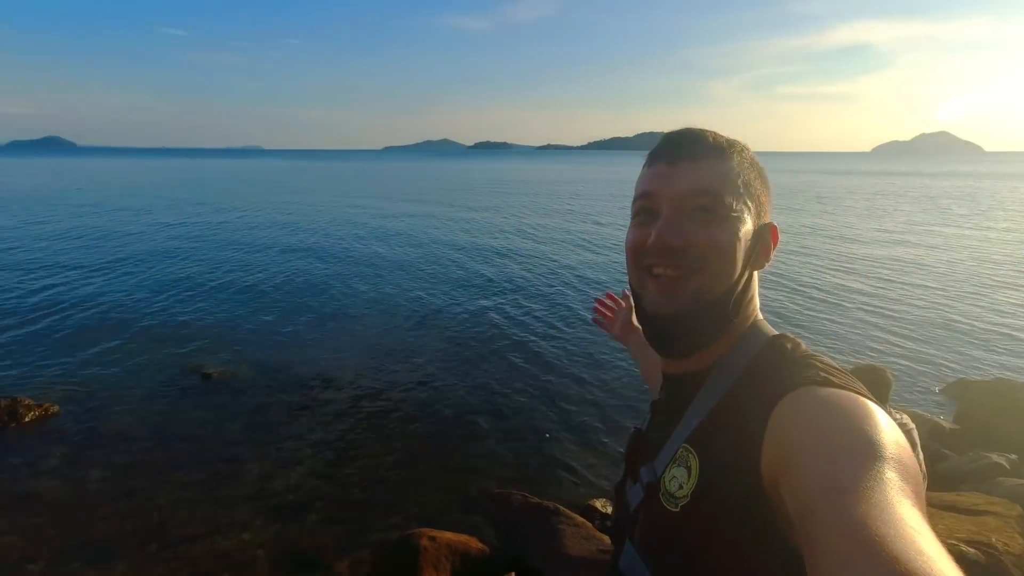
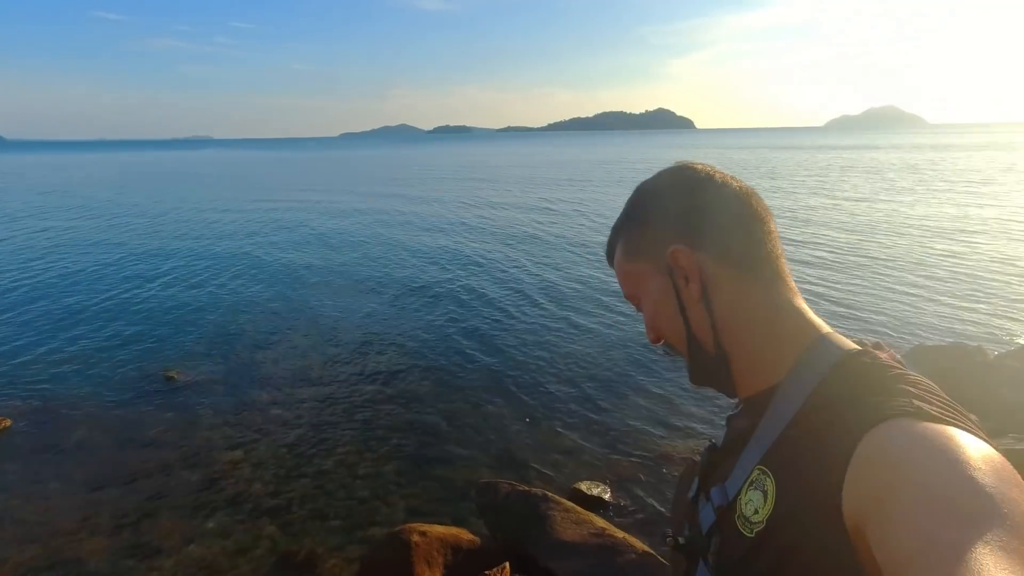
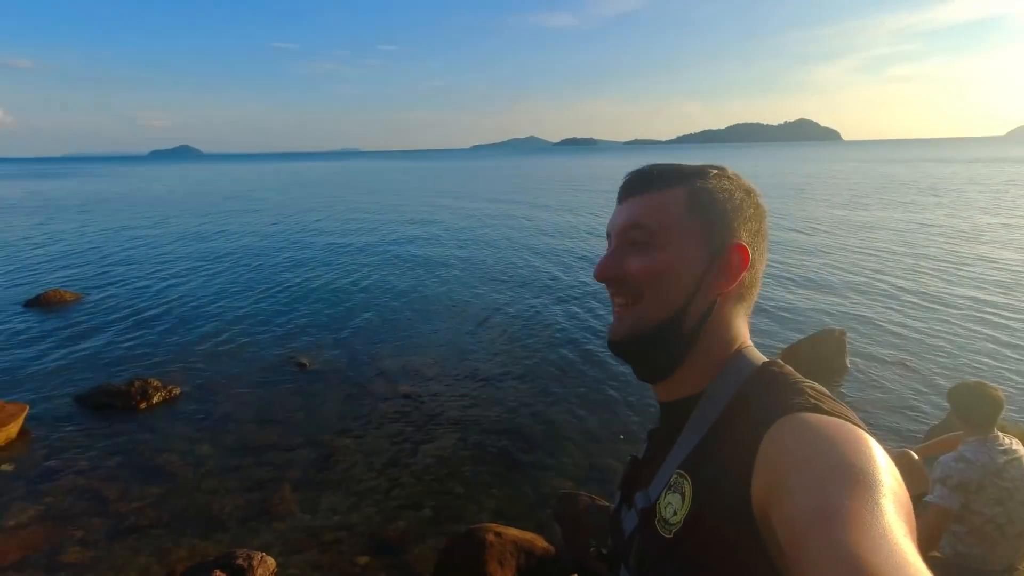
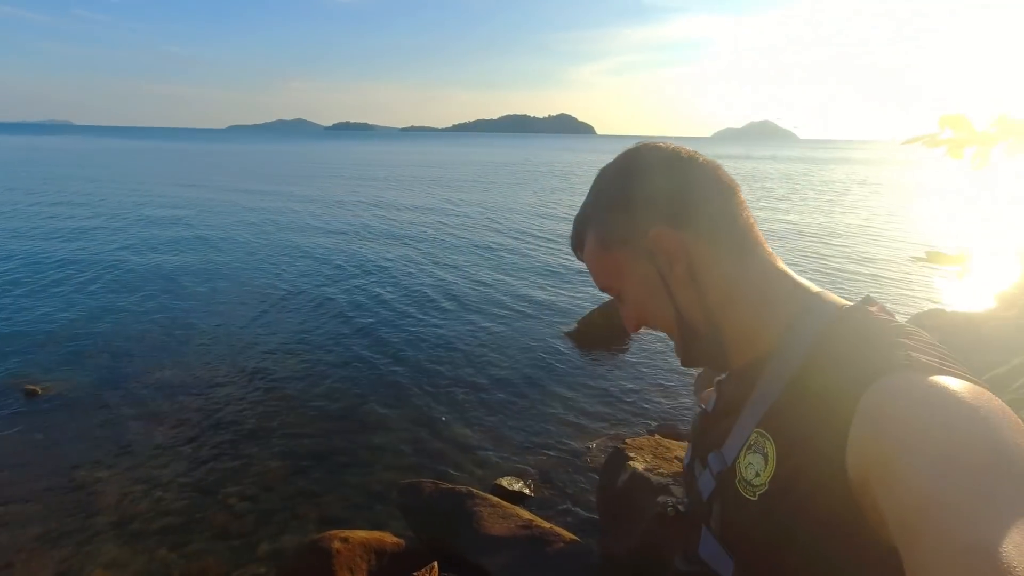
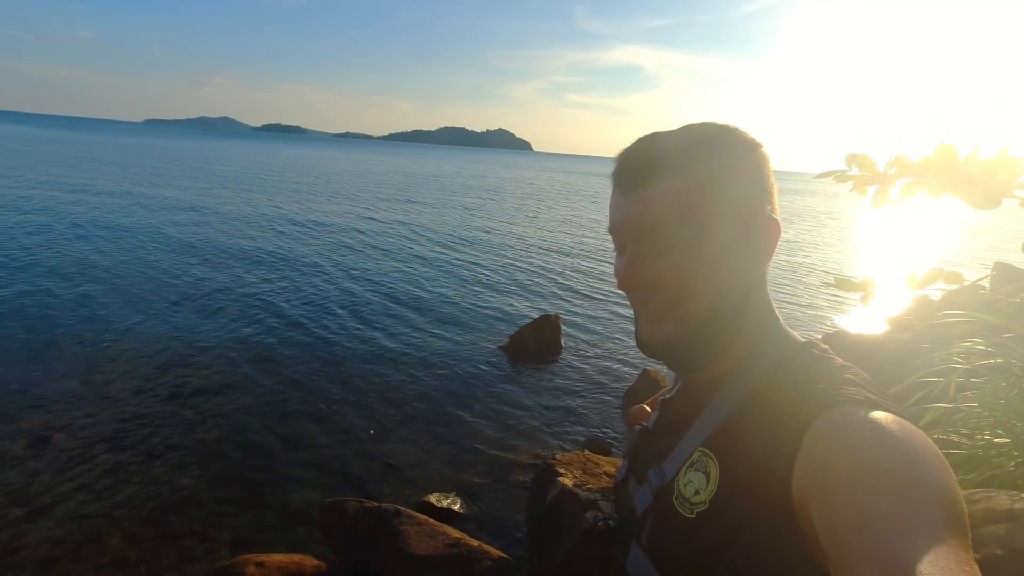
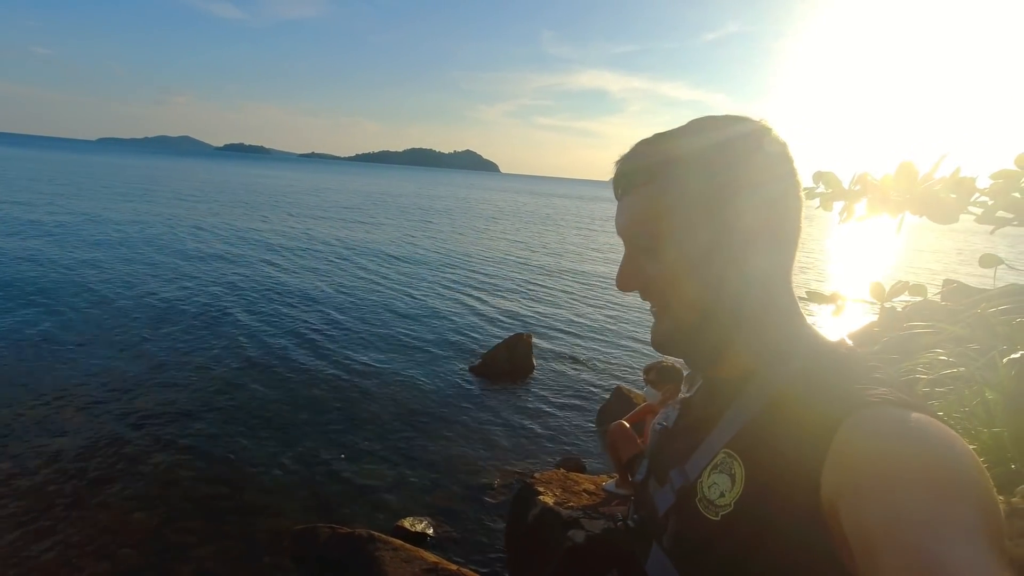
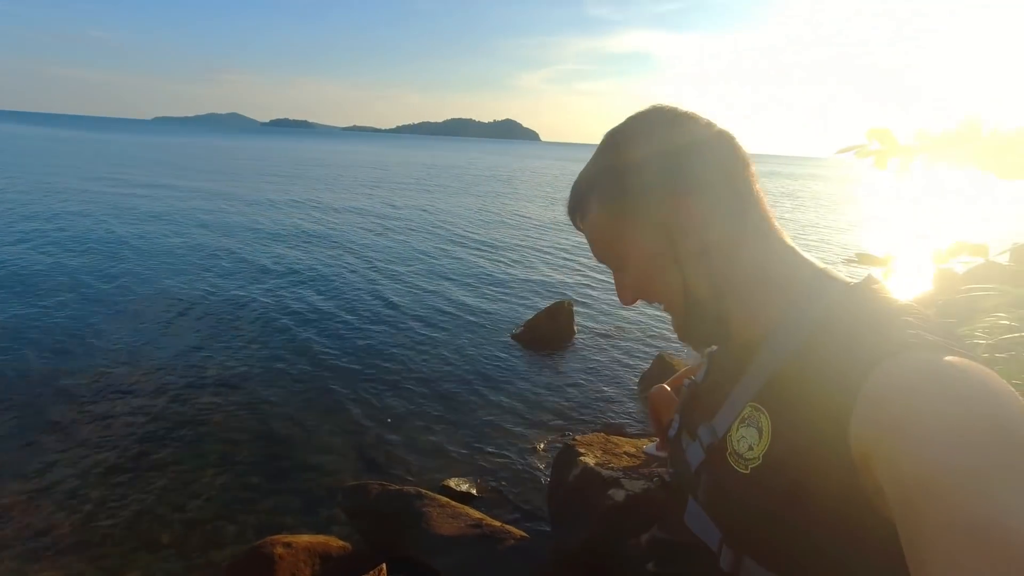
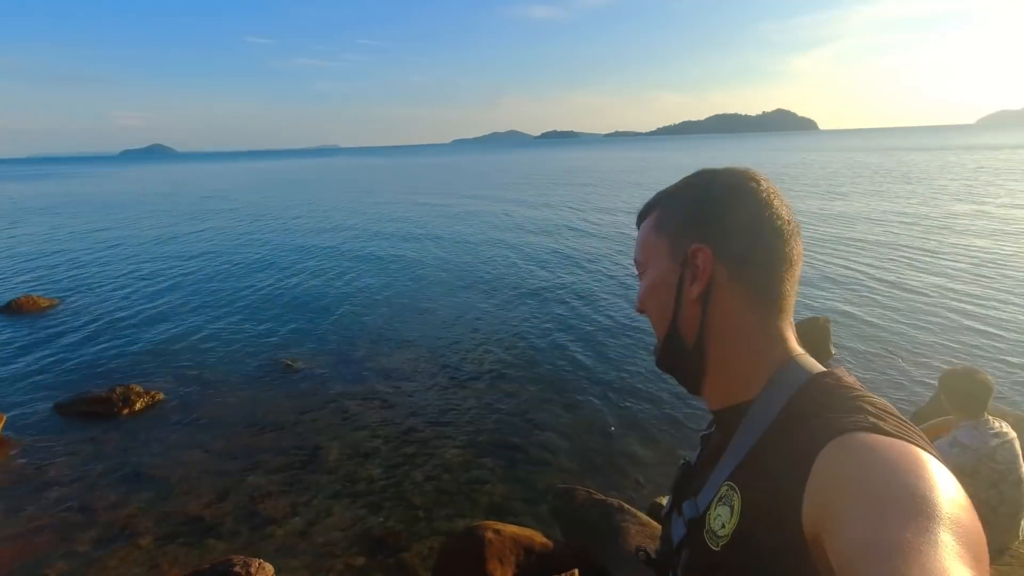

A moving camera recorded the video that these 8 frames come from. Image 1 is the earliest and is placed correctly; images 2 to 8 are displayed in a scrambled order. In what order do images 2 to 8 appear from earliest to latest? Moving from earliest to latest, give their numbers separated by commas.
3, 8, 2, 4, 7, 5, 6
